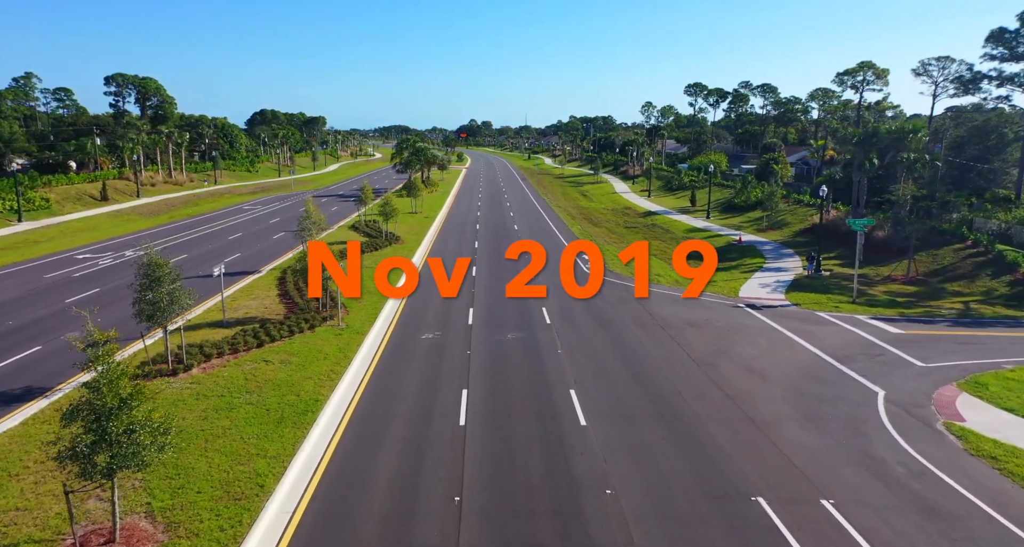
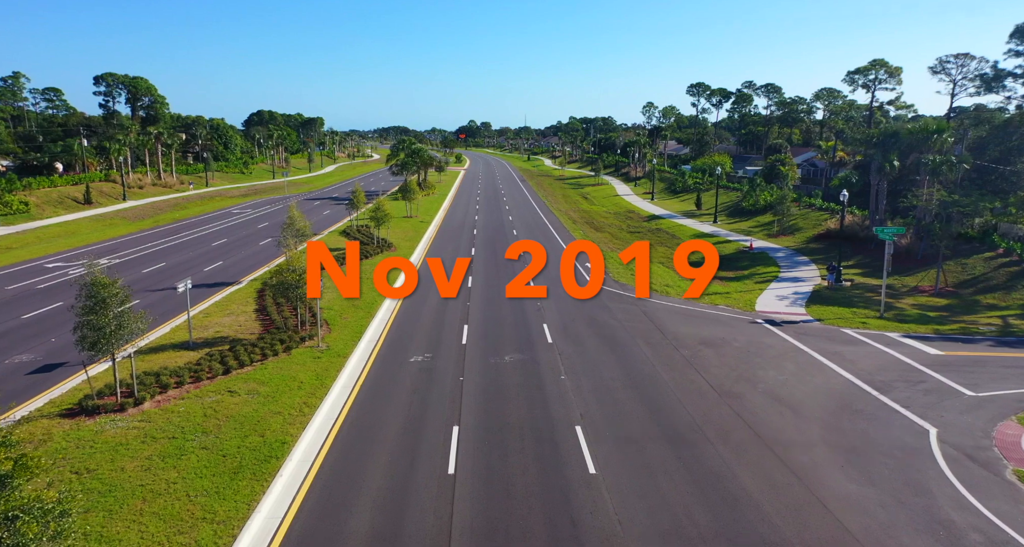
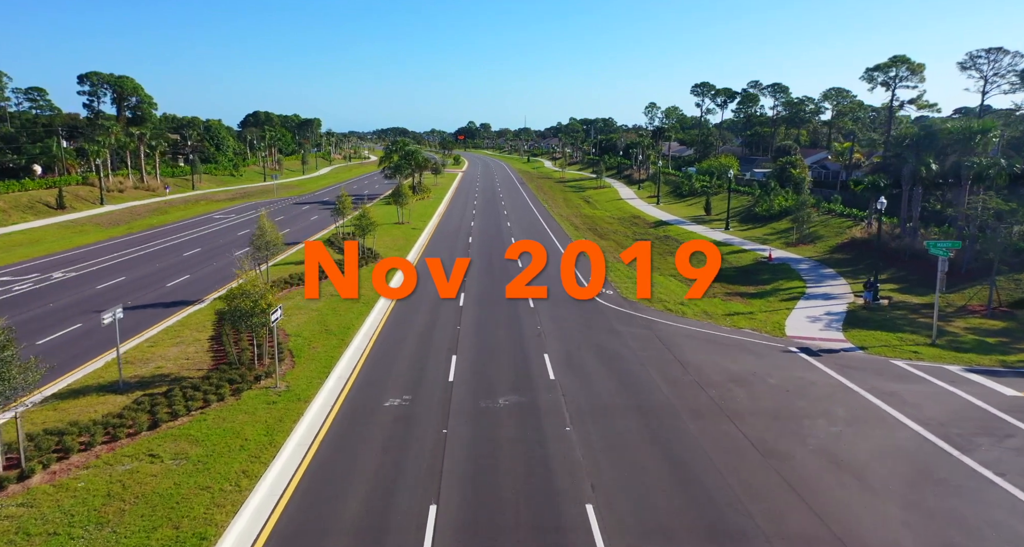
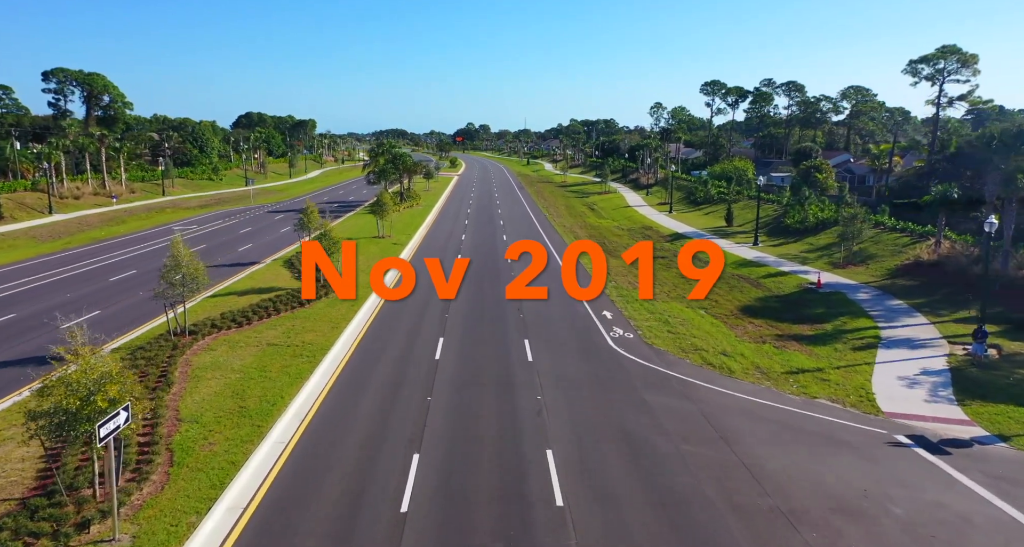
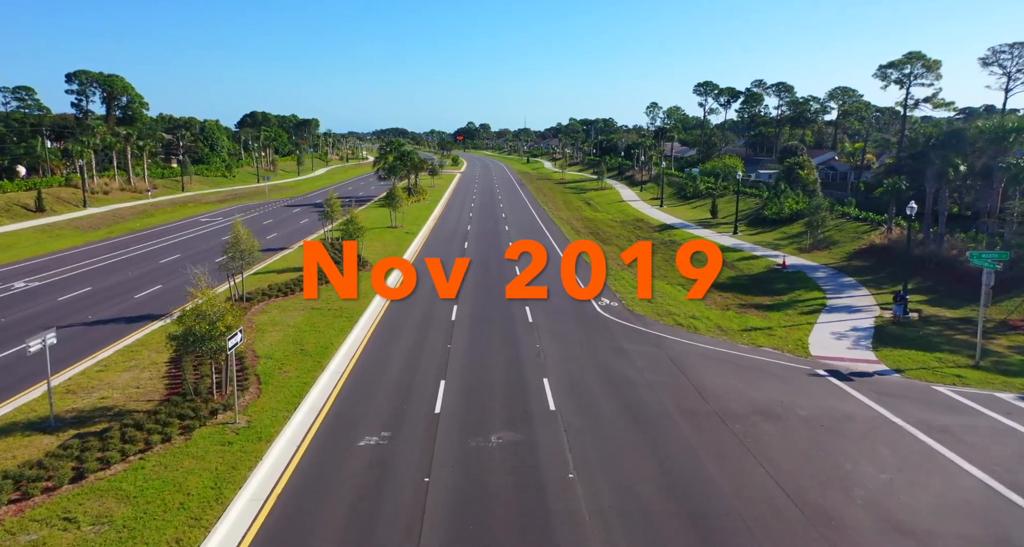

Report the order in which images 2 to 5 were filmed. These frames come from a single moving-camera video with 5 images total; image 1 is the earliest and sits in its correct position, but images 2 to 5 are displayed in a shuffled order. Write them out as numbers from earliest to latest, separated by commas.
2, 3, 5, 4
